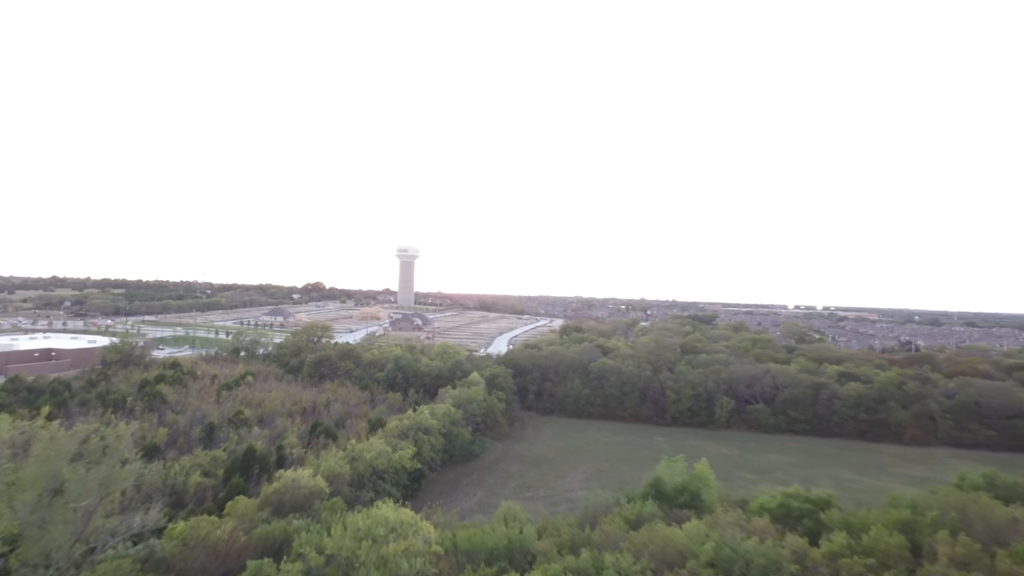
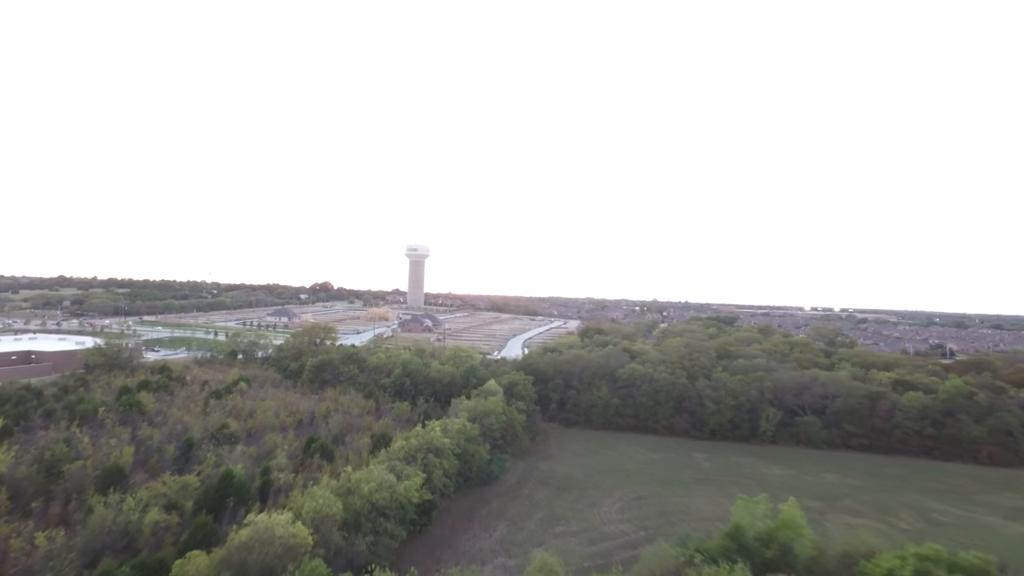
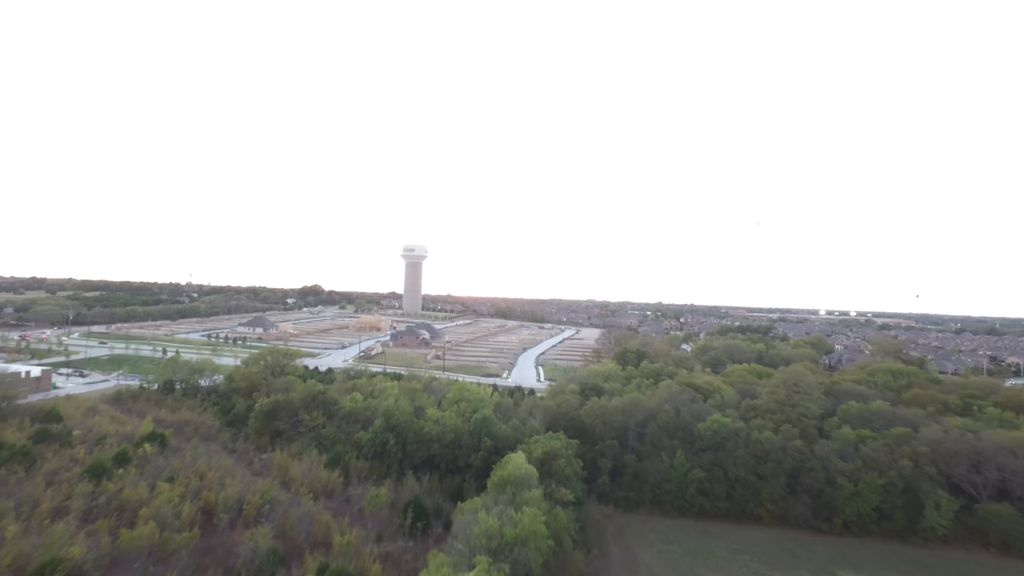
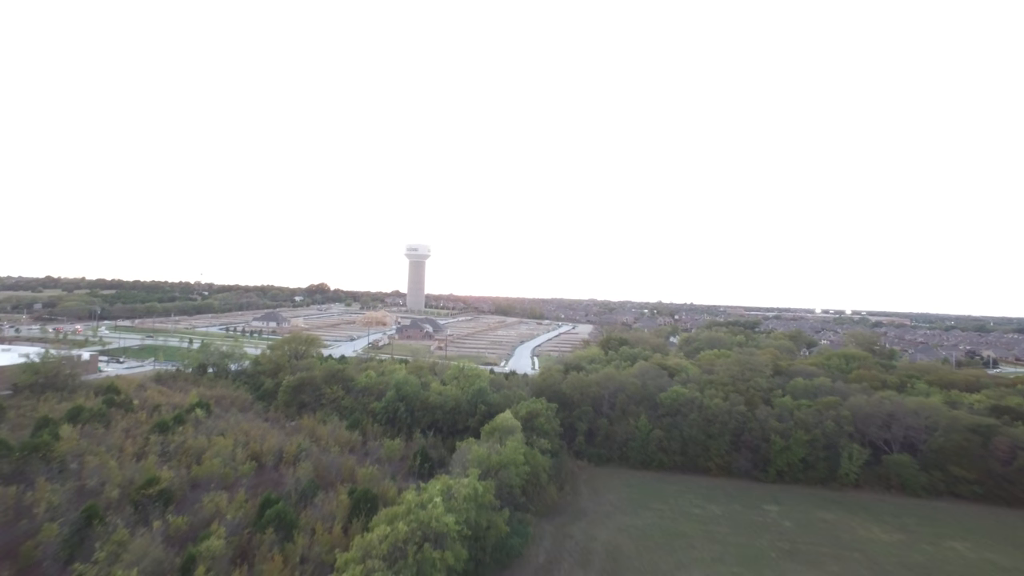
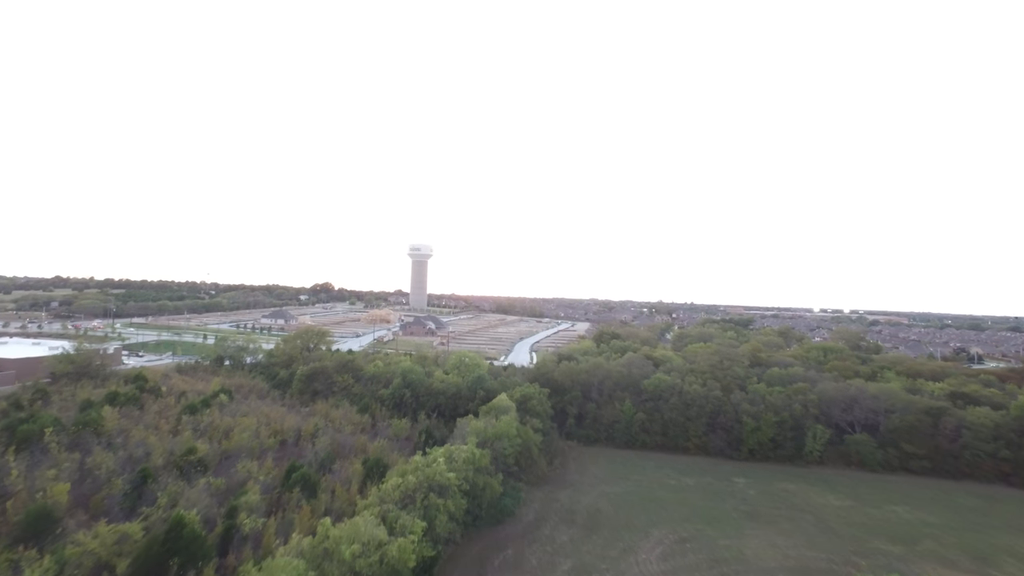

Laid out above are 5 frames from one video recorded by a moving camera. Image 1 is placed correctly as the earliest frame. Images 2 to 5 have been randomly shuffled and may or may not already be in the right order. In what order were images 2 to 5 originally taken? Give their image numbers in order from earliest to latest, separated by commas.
2, 5, 4, 3
